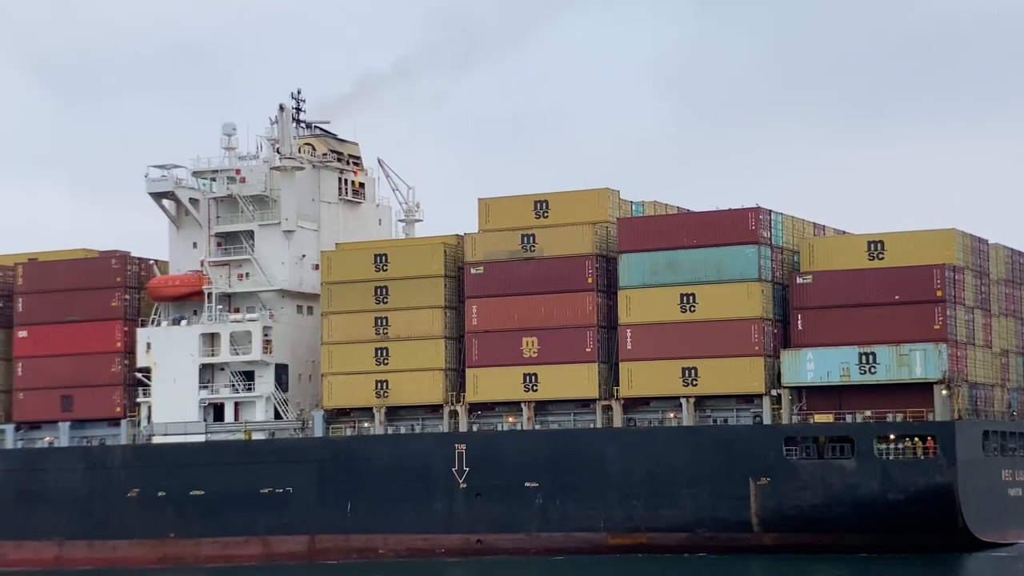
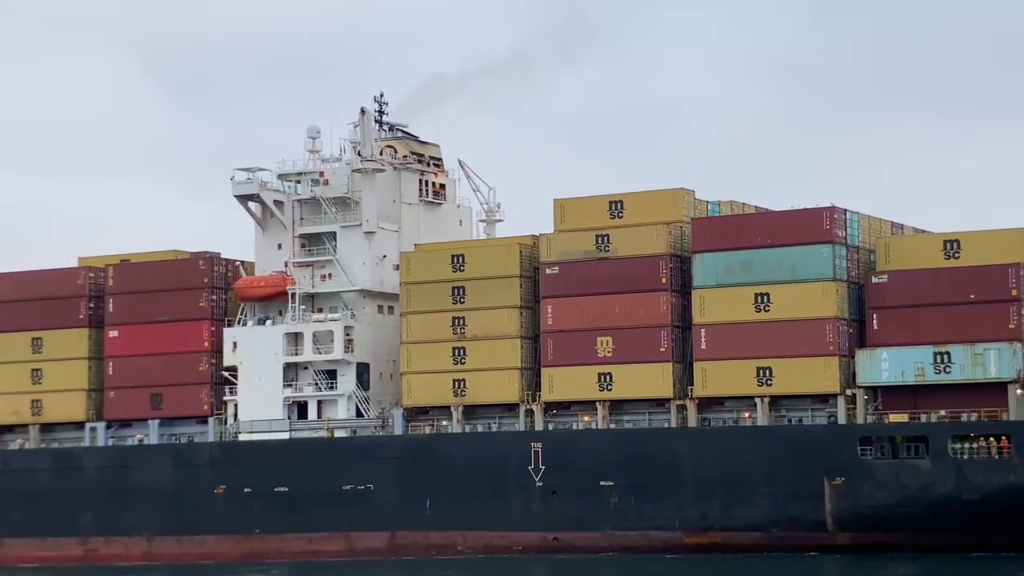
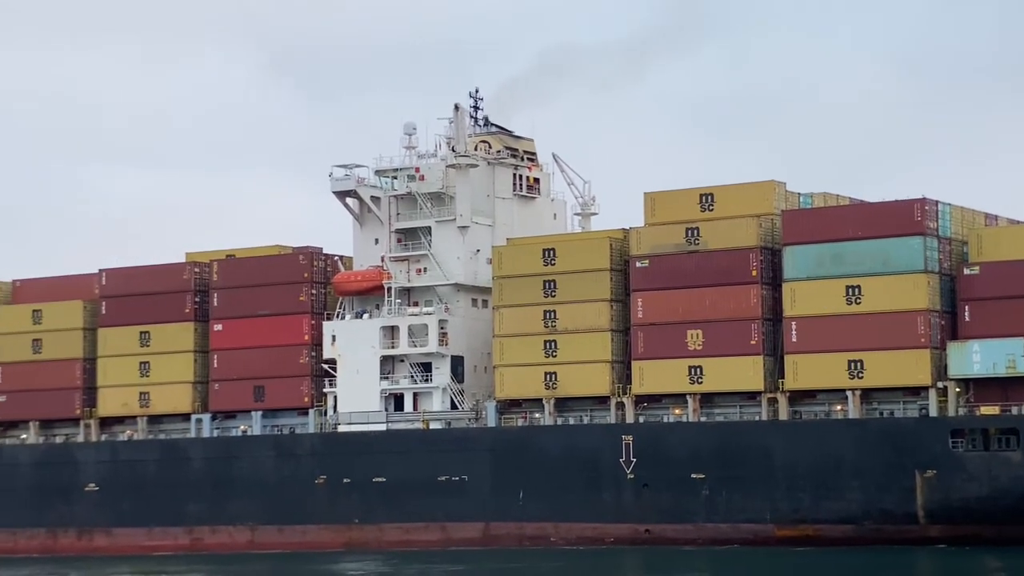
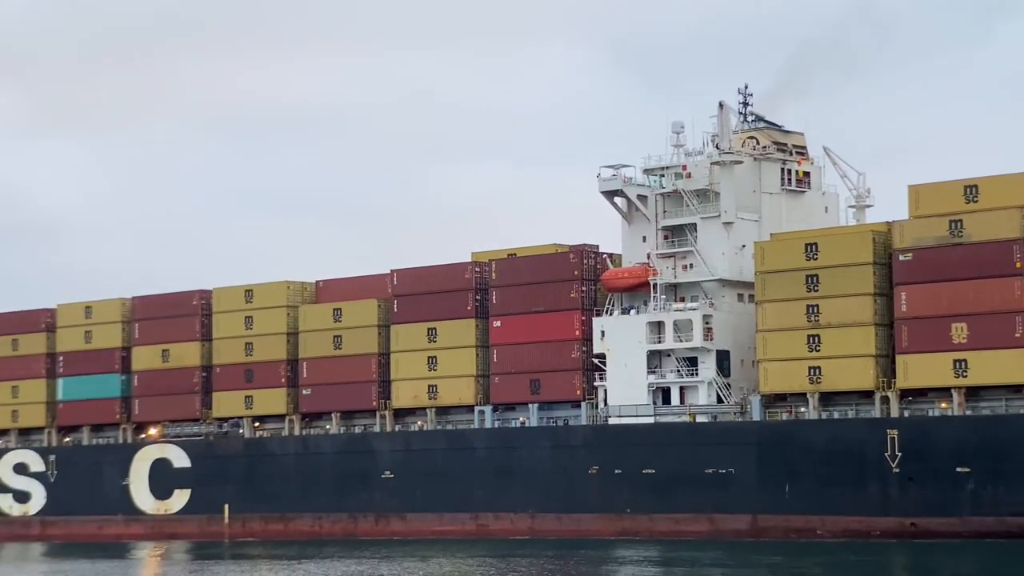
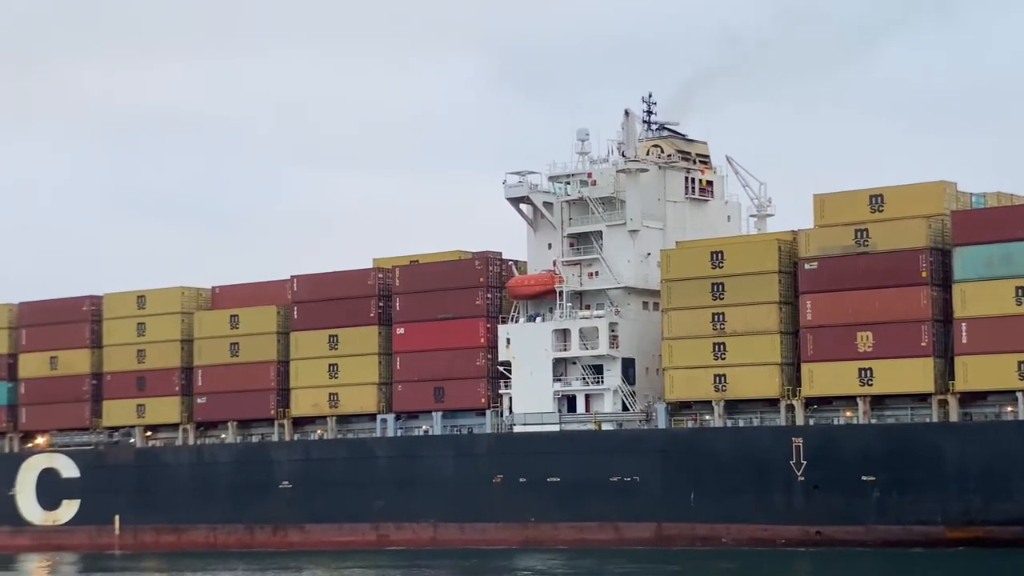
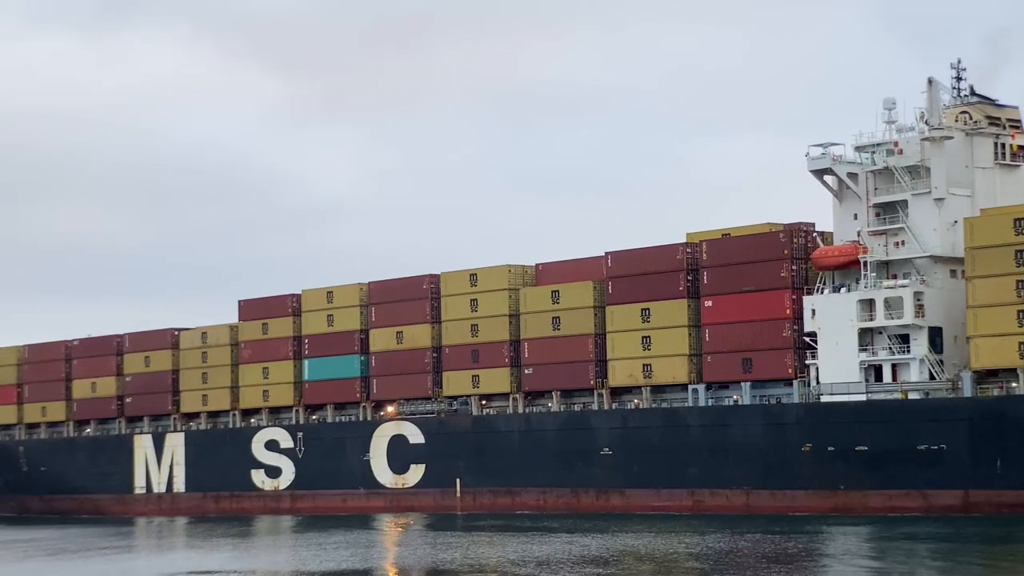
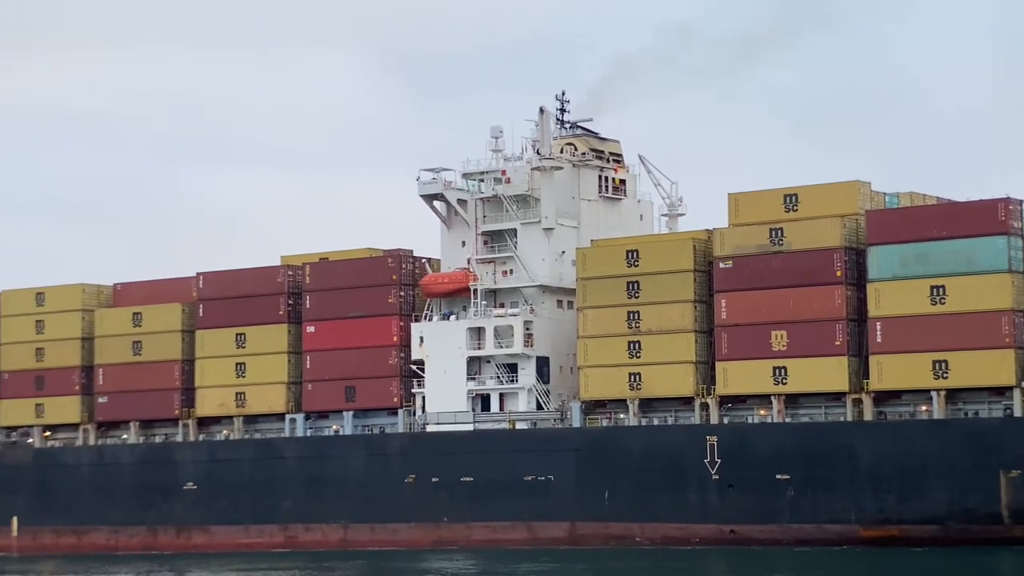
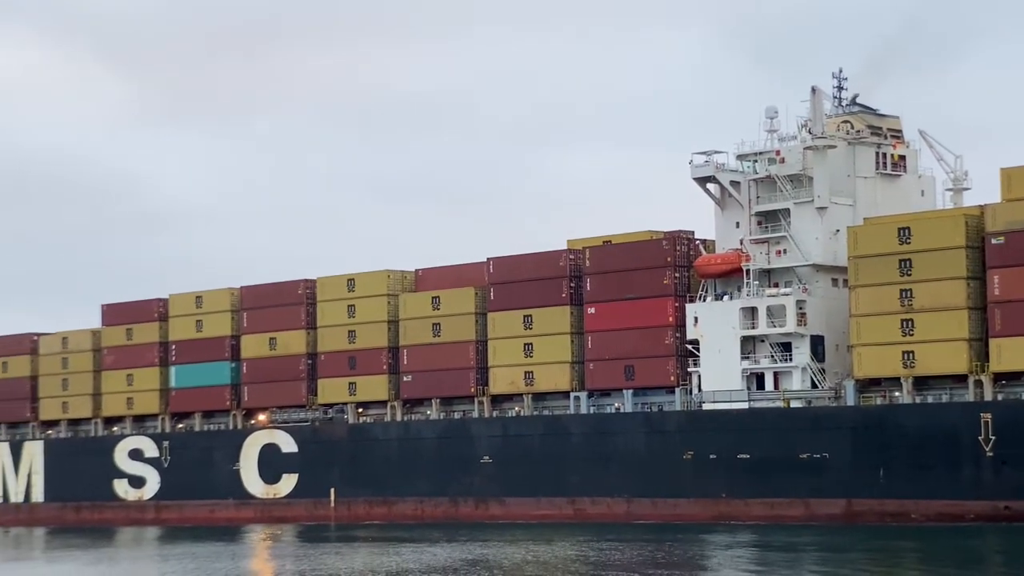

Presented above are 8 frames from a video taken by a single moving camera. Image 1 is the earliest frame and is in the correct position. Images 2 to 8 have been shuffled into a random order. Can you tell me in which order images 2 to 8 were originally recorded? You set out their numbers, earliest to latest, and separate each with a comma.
2, 3, 7, 5, 4, 8, 6
